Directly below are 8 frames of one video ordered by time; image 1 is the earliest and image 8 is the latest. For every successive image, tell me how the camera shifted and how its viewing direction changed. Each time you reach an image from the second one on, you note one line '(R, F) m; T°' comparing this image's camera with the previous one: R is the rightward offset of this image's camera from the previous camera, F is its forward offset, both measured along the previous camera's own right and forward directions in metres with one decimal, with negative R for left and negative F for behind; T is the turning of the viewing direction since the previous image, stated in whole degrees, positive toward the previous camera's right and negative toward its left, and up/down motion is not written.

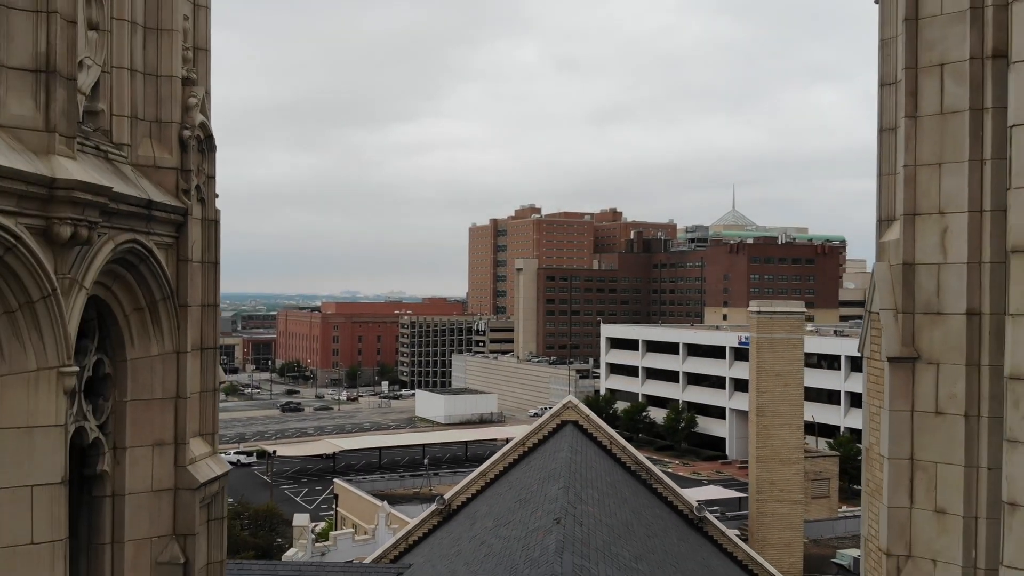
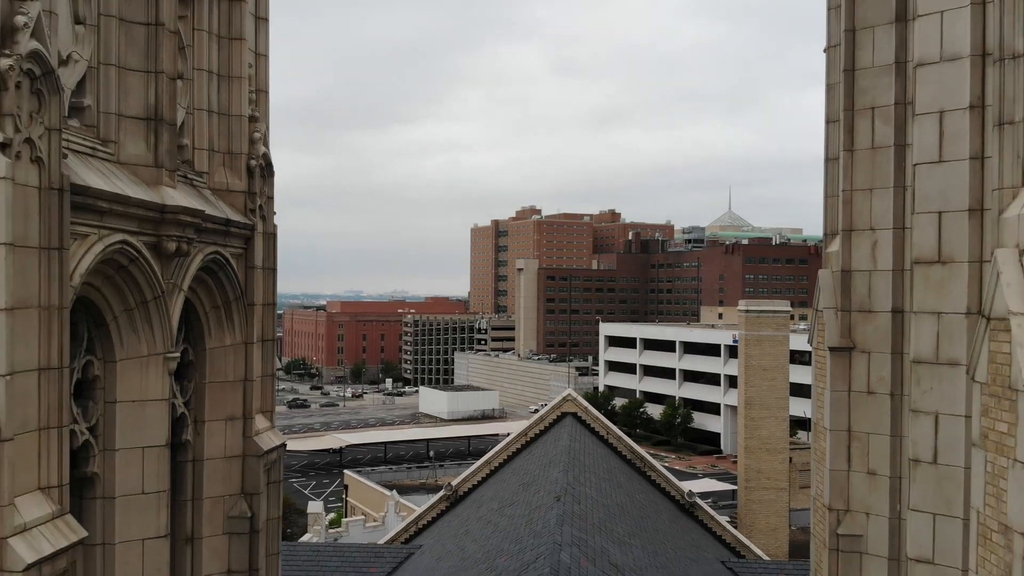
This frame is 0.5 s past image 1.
(-0.1, -1.1) m; 0°
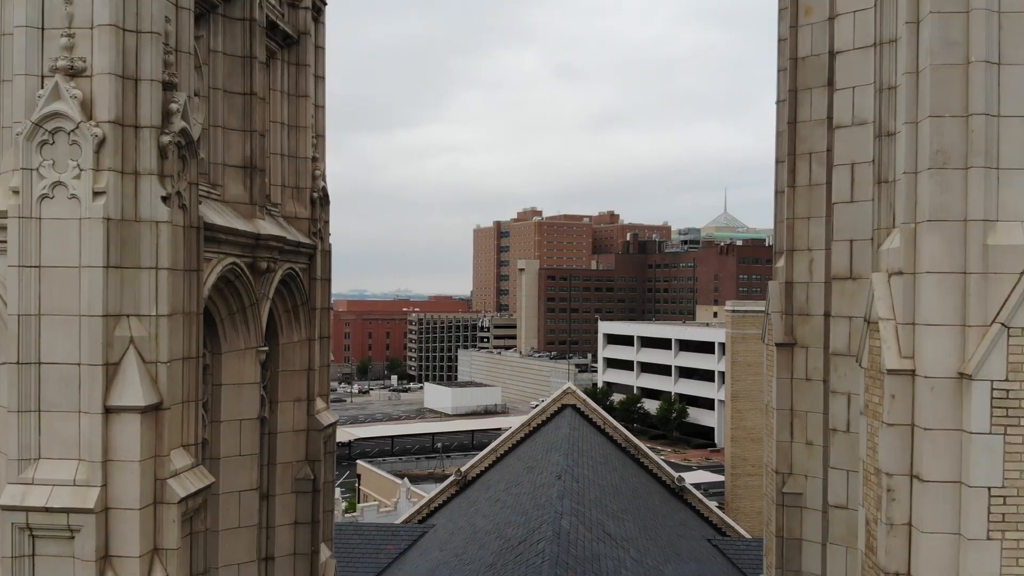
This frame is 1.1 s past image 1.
(-0.2, -1.6) m; 0°
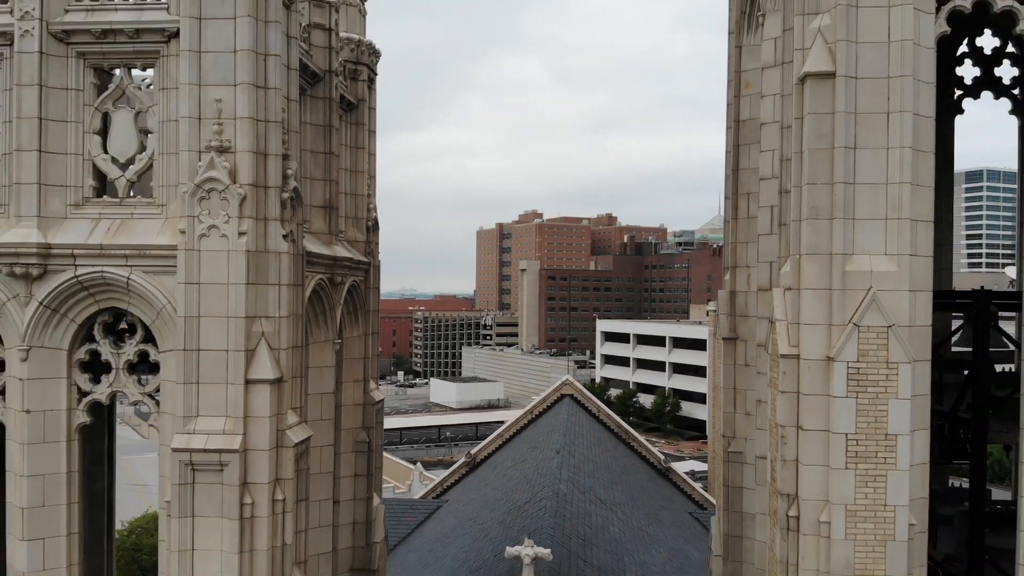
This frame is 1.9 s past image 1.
(-0.2, -2.4) m; 0°
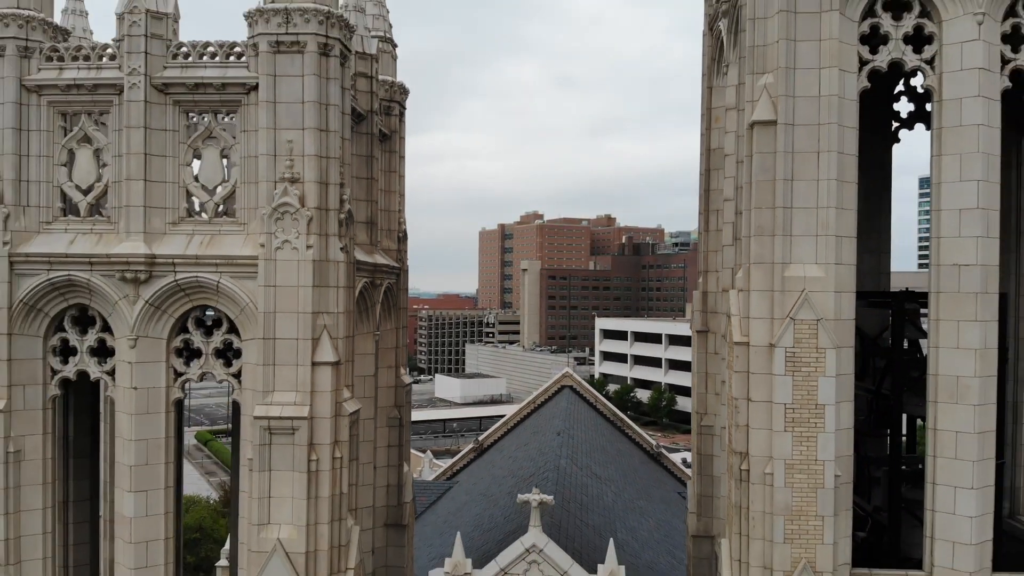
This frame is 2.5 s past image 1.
(-0.2, -2.1) m; 0°
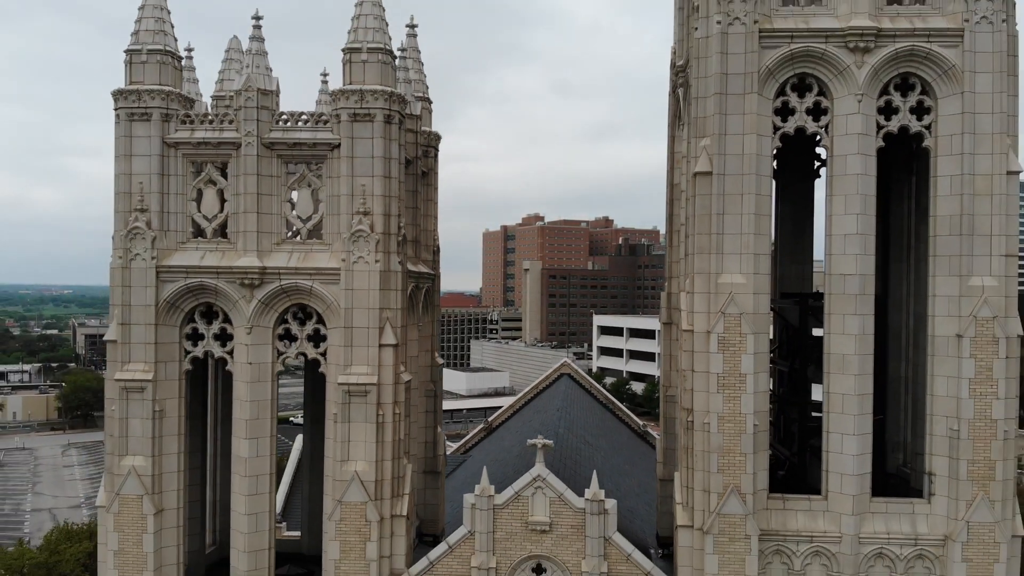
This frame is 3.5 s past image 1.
(-0.3, -3.9) m; 0°
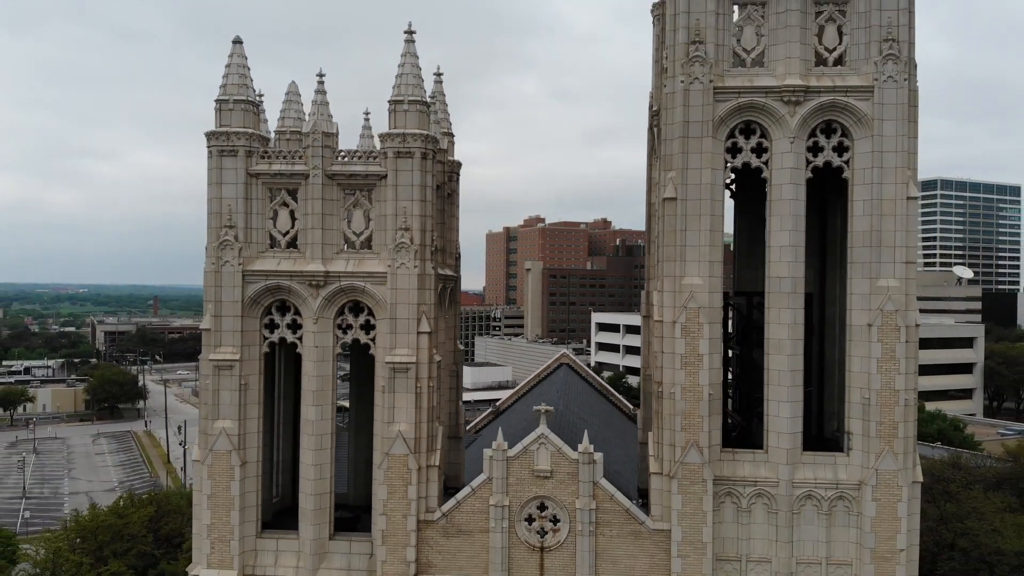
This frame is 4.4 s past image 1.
(-0.3, -3.9) m; 0°
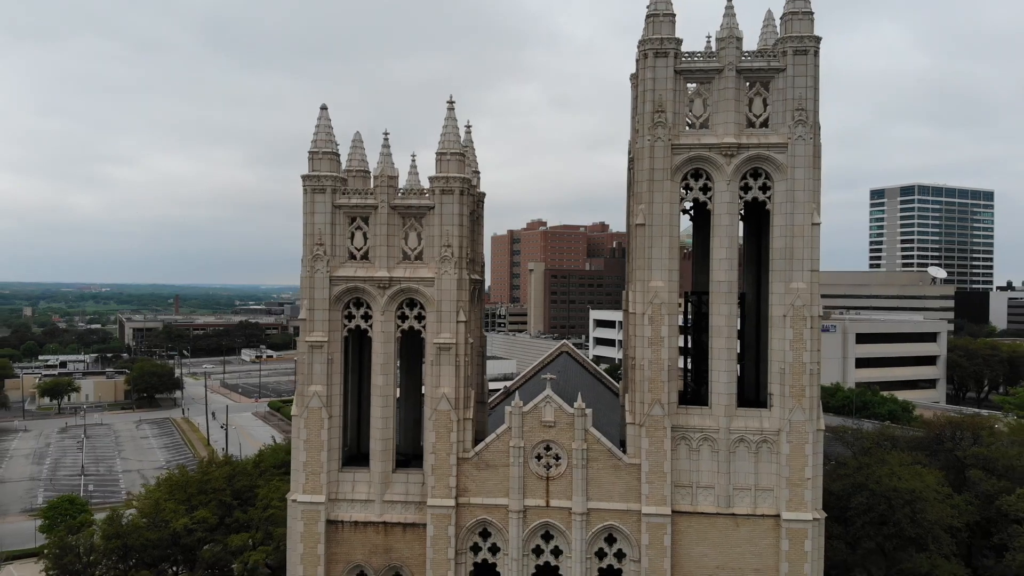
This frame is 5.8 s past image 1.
(-0.7, -6.7) m; 0°
